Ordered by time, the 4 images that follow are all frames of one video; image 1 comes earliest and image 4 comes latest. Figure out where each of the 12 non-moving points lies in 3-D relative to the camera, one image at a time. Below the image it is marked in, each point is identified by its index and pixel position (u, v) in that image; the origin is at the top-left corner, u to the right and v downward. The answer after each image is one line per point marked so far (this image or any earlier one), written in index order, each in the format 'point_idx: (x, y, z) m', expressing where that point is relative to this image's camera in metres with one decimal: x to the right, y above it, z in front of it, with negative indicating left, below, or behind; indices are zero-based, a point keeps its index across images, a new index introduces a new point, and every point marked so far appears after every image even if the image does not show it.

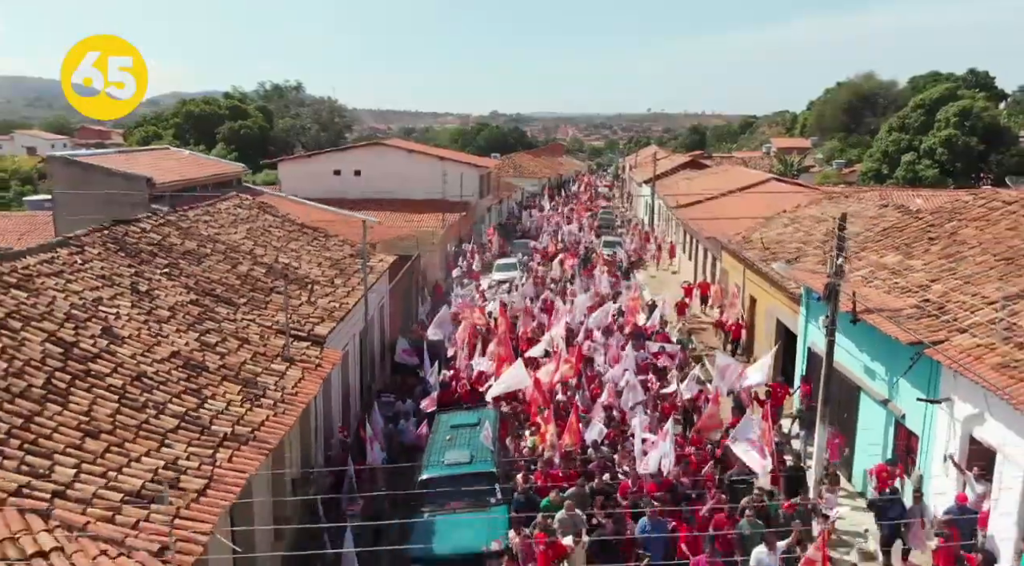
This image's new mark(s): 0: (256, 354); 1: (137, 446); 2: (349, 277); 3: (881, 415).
0: (-3.2, -0.9, +11.2) m
1: (-3.5, -1.5, +8.2) m
2: (-3.0, +0.1, +16.6) m
3: (+5.7, -2.0, +13.5) m
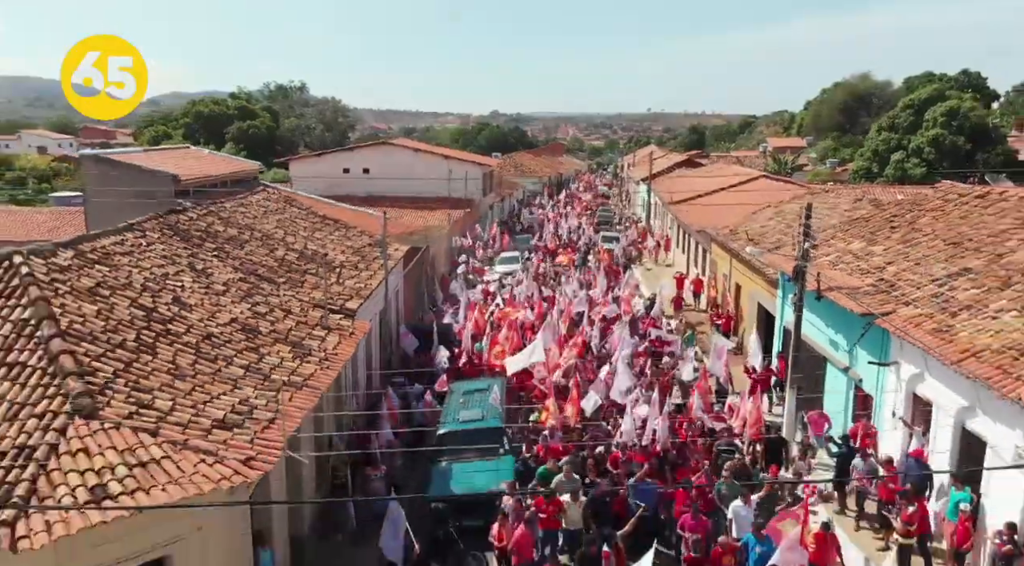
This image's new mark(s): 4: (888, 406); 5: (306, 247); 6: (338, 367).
0: (-3.1, -0.6, +13.0) m
1: (-3.4, -1.2, +10.0) m
2: (-2.9, +0.4, +18.4) m
3: (+5.8, -1.7, +15.4) m
4: (+5.8, -1.9, +13.6) m
5: (-4.2, +0.7, +17.6) m
6: (-2.4, -1.1, +11.9) m
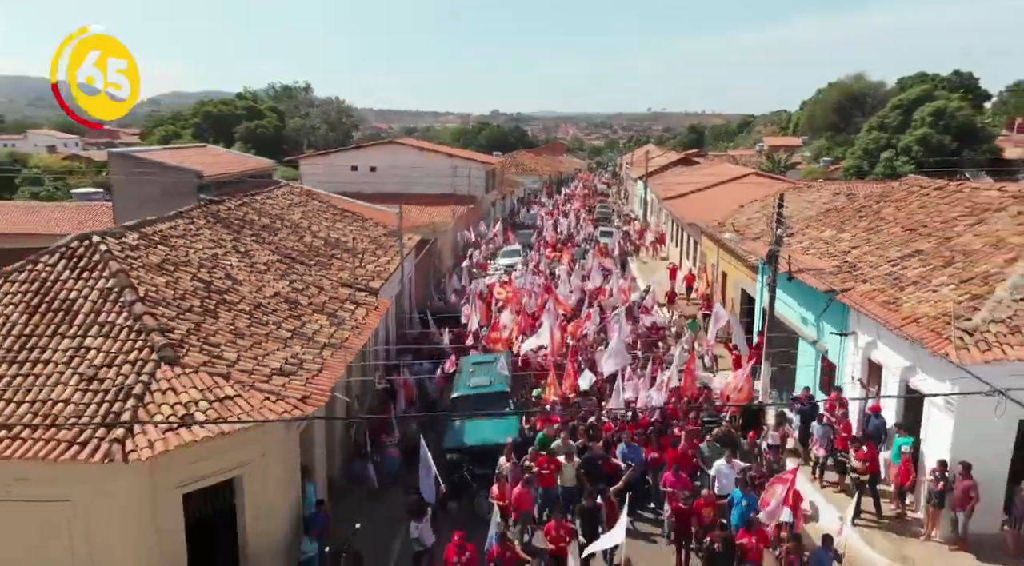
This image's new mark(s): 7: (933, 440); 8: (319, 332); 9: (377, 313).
0: (-3.1, -0.2, +14.9) m
1: (-3.3, -0.8, +11.9) m
2: (-2.9, +0.7, +20.3) m
3: (+5.9, -1.4, +17.3) m
4: (+5.9, -1.6, +15.5) m
5: (-4.1, +1.1, +19.4) m
6: (-2.3, -0.8, +13.8) m
7: (+6.0, -2.3, +12.6) m
8: (-2.8, -0.7, +13.0) m
9: (-2.3, -0.5, +15.0) m
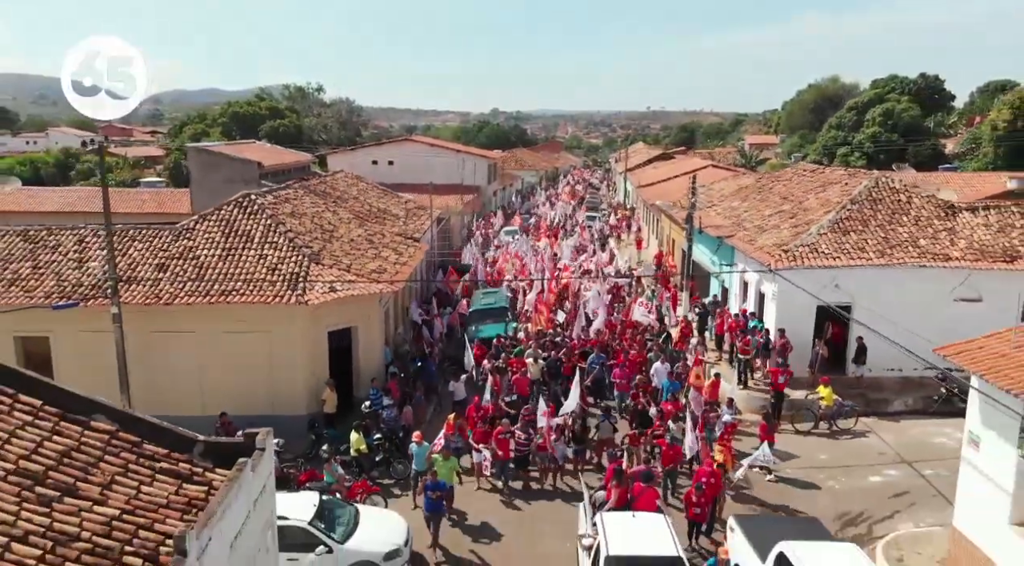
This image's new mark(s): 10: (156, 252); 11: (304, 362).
0: (-3.1, +1.1, +22.8) m
1: (-3.3, +0.5, +19.8) m
2: (-2.9, +2.1, +28.1) m
3: (+5.8, 0.0, +25.1) m
4: (+5.9, -0.2, +23.4) m
5: (-4.1, +2.4, +27.3) m
6: (-2.3, +0.6, +21.6) m
7: (+6.0, -0.9, +20.4) m
8: (-2.9, +0.6, +20.8) m
9: (-2.3, +0.9, +22.8) m
10: (-7.5, +0.6, +18.5) m
11: (-4.1, -1.6, +17.4) m
